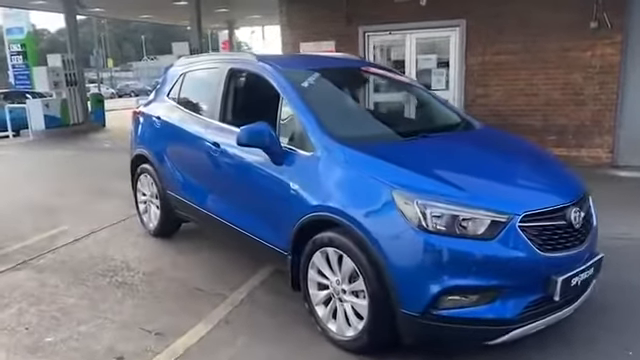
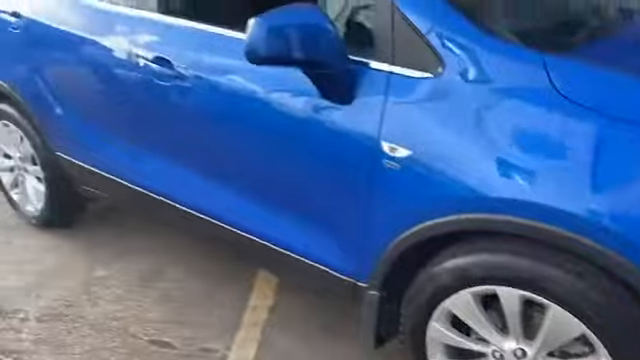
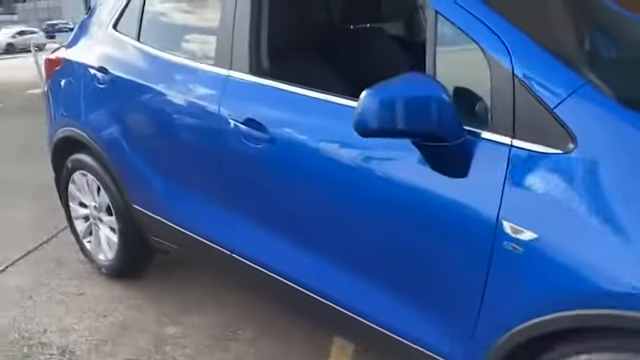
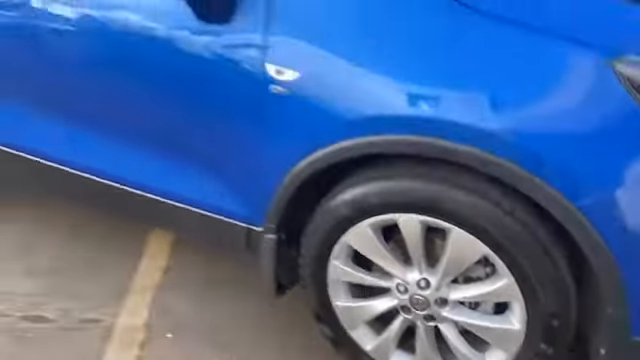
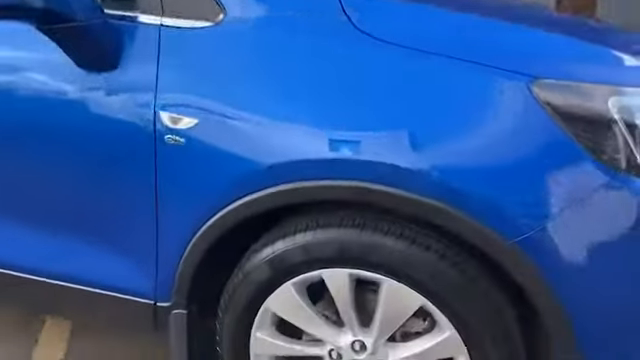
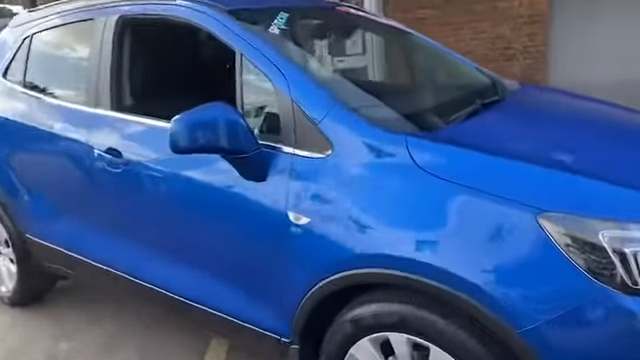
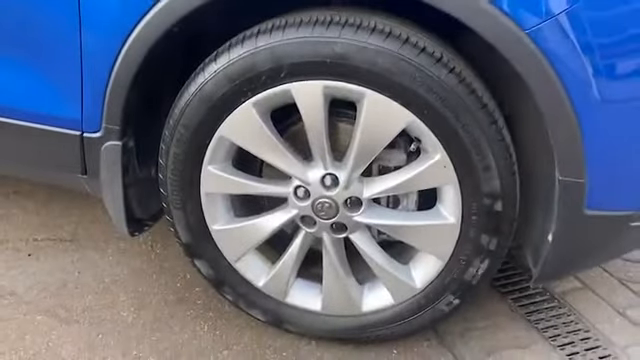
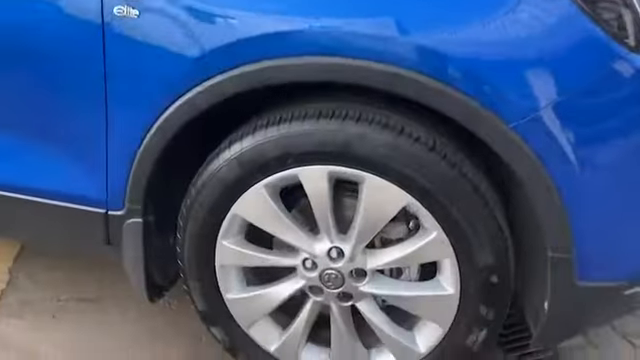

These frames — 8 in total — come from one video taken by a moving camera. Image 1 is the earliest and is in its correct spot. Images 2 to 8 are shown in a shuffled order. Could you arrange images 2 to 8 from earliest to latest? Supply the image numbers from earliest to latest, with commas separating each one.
6, 5, 8, 7, 4, 2, 3
